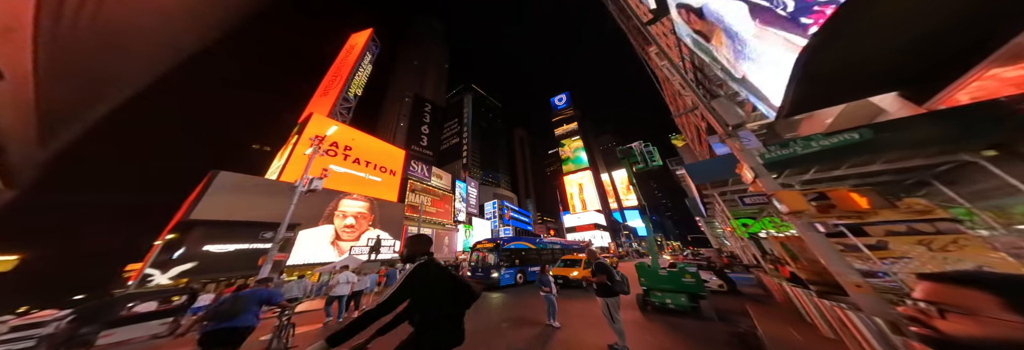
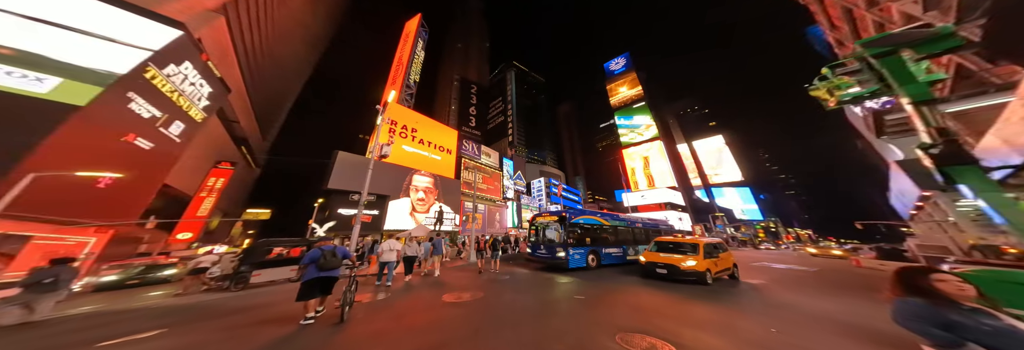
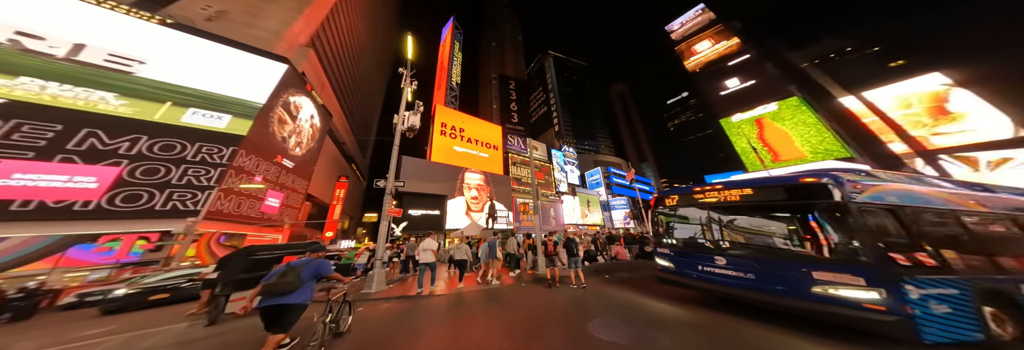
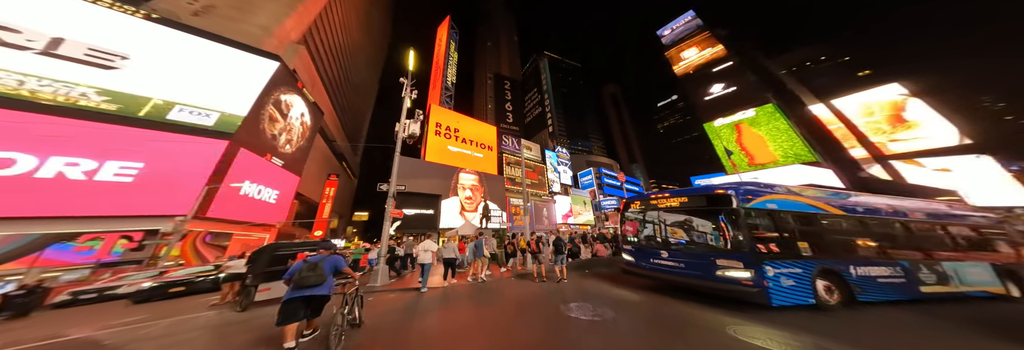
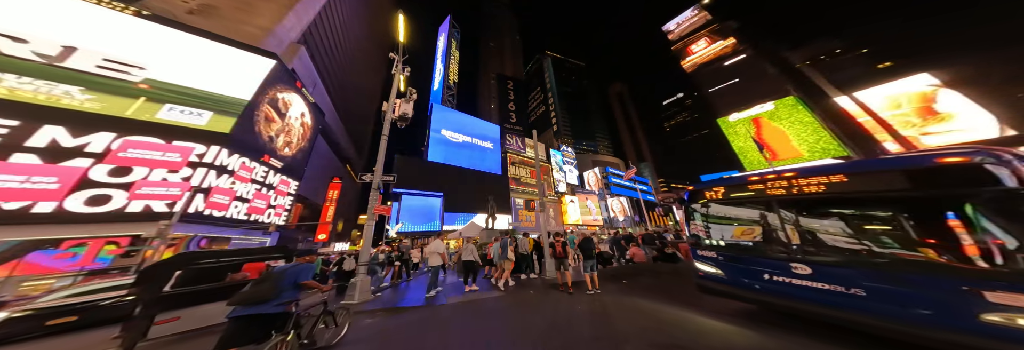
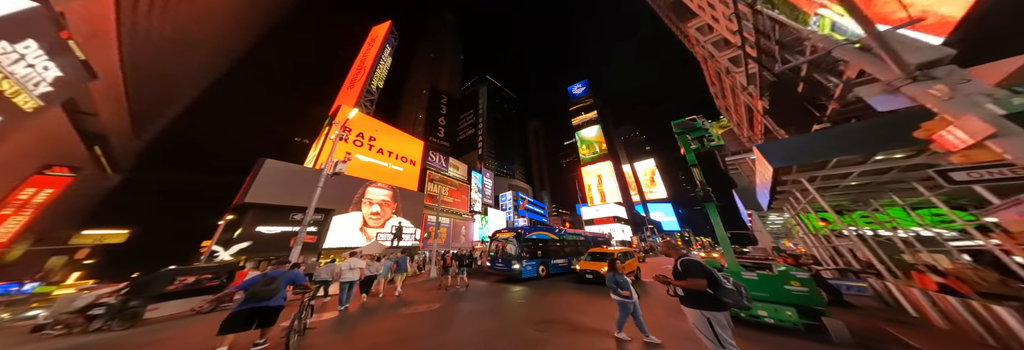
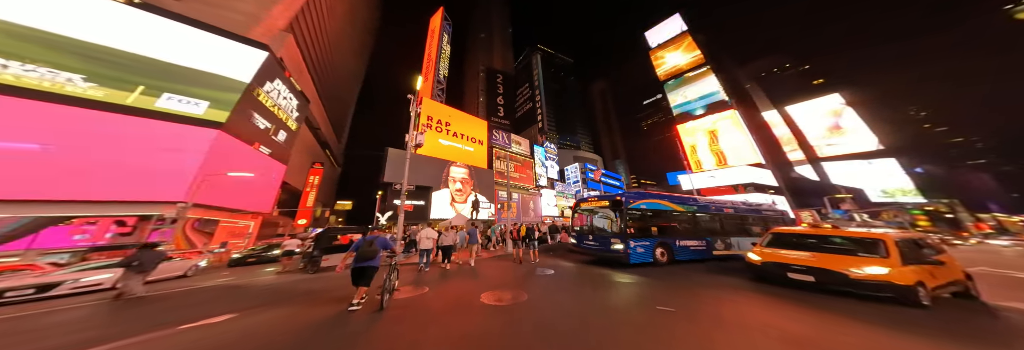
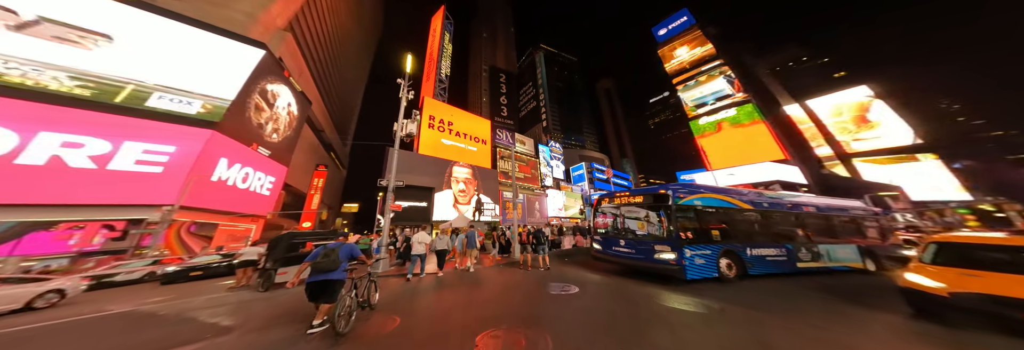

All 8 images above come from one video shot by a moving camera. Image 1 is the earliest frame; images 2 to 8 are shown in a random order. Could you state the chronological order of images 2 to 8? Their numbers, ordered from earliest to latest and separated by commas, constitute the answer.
6, 2, 7, 8, 4, 3, 5
